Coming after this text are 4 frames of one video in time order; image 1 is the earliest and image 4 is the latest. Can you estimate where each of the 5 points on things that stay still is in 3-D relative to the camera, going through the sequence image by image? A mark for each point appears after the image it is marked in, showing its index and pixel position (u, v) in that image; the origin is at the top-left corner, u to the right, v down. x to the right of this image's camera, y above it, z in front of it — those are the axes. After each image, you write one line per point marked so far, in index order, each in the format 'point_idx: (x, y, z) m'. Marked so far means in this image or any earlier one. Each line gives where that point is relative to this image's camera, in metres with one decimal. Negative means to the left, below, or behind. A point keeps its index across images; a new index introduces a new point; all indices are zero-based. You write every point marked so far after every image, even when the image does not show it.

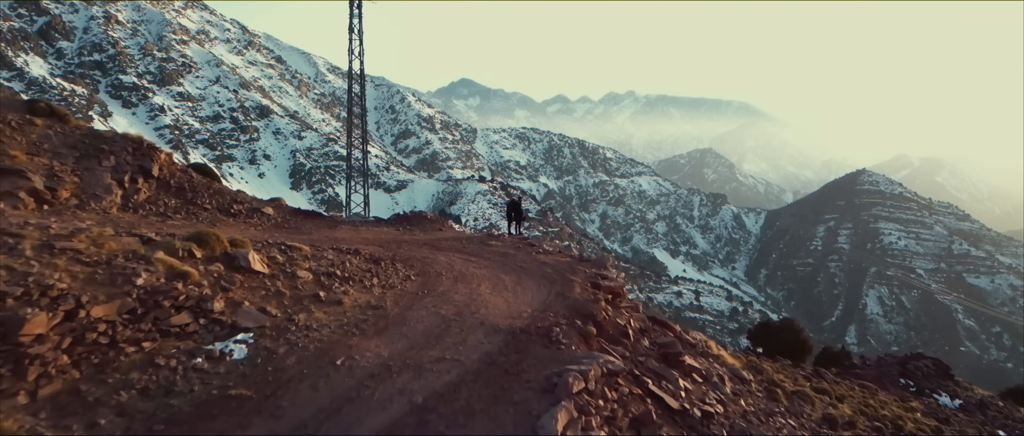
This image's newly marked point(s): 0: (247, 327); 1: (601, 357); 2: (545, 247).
0: (-3.8, -1.6, +9.0) m
1: (+1.3, -2.0, +9.0) m
2: (+0.9, -0.8, +16.9) m
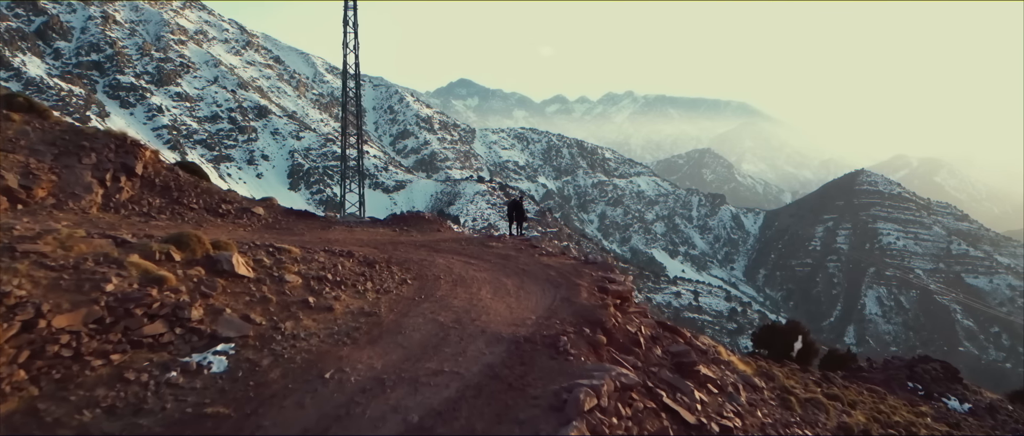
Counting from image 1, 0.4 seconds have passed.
0: (-3.8, -1.6, +8.3) m
1: (+1.3, -2.0, +8.3) m
2: (+0.9, -0.8, +16.2) m
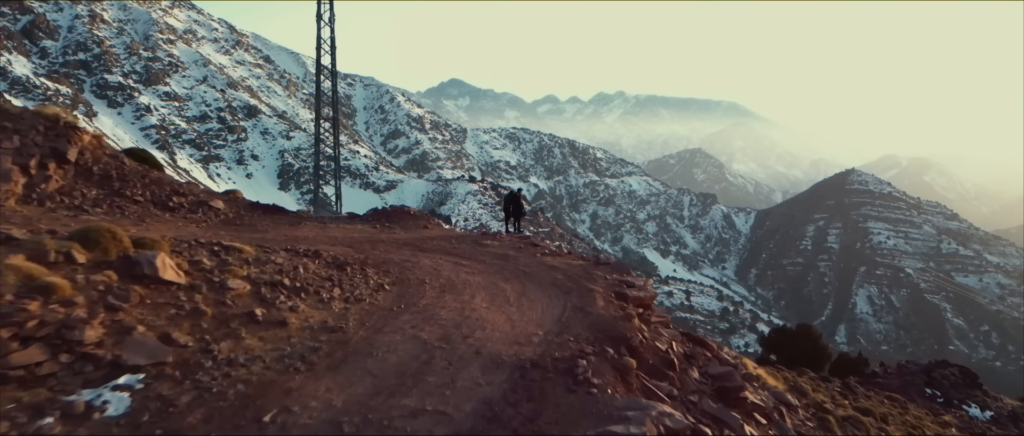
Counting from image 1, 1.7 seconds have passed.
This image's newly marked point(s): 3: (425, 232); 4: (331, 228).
0: (-3.7, -1.4, +6.2) m
1: (+1.4, -1.9, +6.3) m
2: (+0.9, -0.7, +14.1) m
3: (-2.0, -0.3, +14.8) m
4: (-4.1, -0.2, +14.1) m
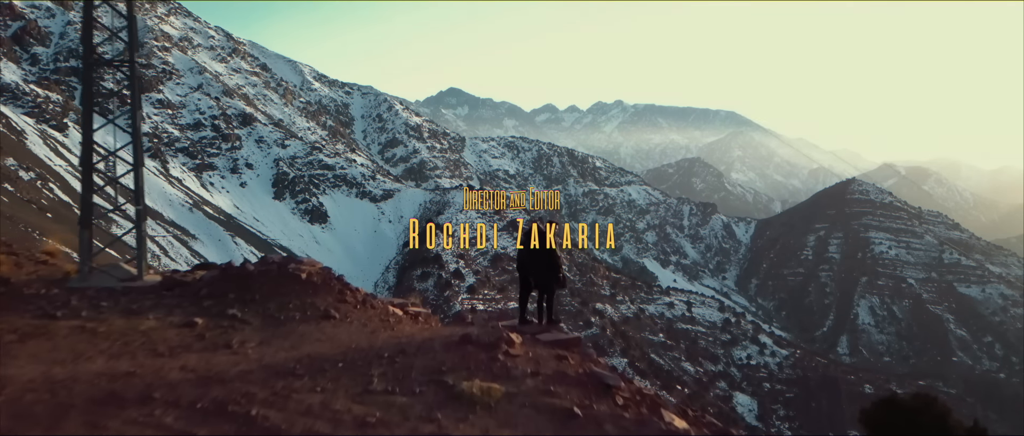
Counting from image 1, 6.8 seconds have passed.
0: (-3.5, -2.1, -2.8) m
1: (+1.6, -2.5, -2.7) m
2: (+1.1, -1.4, +5.2) m
3: (-1.8, -1.1, +5.8) m
4: (-3.8, -1.0, +5.1) m
